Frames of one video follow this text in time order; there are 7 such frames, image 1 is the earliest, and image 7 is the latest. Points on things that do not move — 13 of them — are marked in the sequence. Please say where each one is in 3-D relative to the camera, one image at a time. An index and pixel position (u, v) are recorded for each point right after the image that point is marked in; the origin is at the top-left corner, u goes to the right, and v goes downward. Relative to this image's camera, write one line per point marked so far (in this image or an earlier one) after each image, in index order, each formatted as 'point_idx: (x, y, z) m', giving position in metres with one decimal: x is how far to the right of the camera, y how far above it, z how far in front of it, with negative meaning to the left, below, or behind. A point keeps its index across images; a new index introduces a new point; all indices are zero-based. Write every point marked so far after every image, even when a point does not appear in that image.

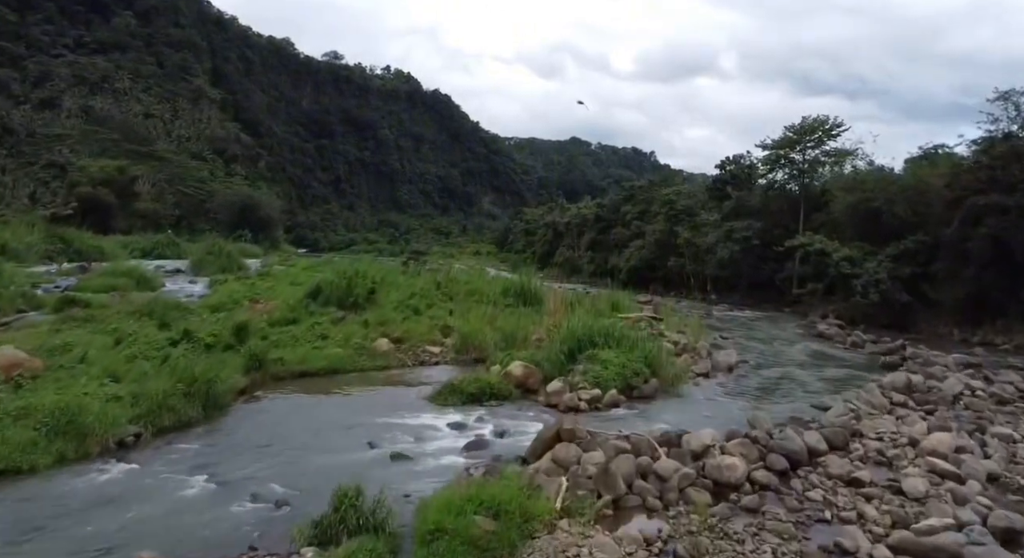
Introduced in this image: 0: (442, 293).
0: (-1.9, -0.4, +17.4) m
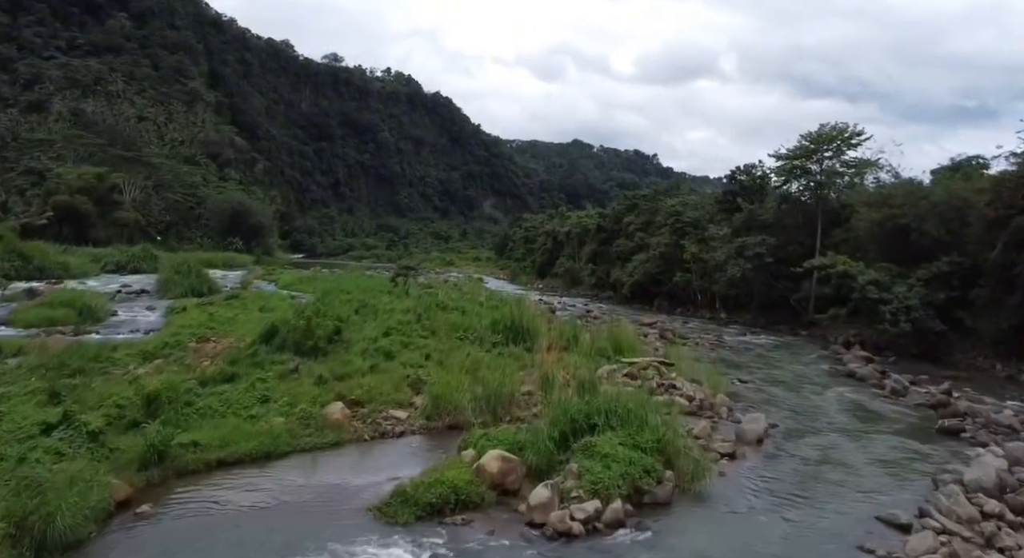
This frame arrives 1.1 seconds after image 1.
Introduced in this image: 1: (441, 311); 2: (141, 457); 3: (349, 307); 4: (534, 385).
0: (-2.2, -1.2, +15.4) m
1: (-2.1, -0.9, +18.3) m
2: (-4.0, -1.9, +6.7) m
3: (-5.0, -0.9, +19.4) m
4: (+0.4, -1.9, +11.4) m
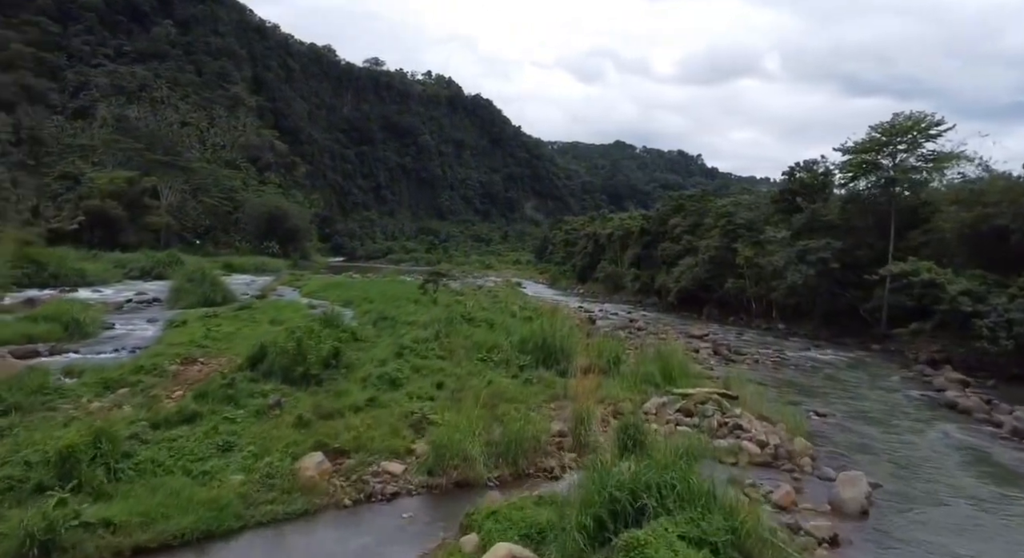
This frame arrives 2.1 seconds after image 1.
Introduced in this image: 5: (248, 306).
0: (-1.5, -1.4, +13.5) m
1: (-1.2, -1.2, +16.4) m
2: (-3.8, -2.1, +4.9) m
3: (-4.1, -1.2, +17.7) m
4: (+0.8, -2.1, +9.3) m
5: (-8.2, -0.8, +19.7) m
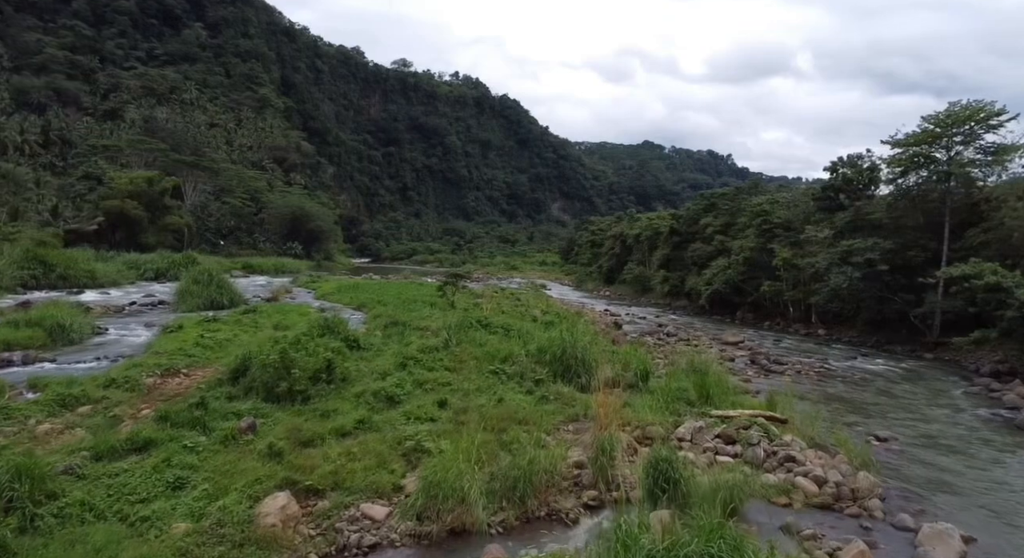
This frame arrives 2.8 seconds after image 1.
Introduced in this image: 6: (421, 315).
0: (-1.2, -1.5, +12.3) m
1: (-0.8, -1.3, +15.2) m
2: (-3.9, -2.2, +3.8) m
3: (-3.6, -1.3, +16.6) m
4: (+1.0, -2.2, +8.0) m
5: (-7.6, -0.9, +18.7) m
6: (-2.8, -1.1, +19.2) m
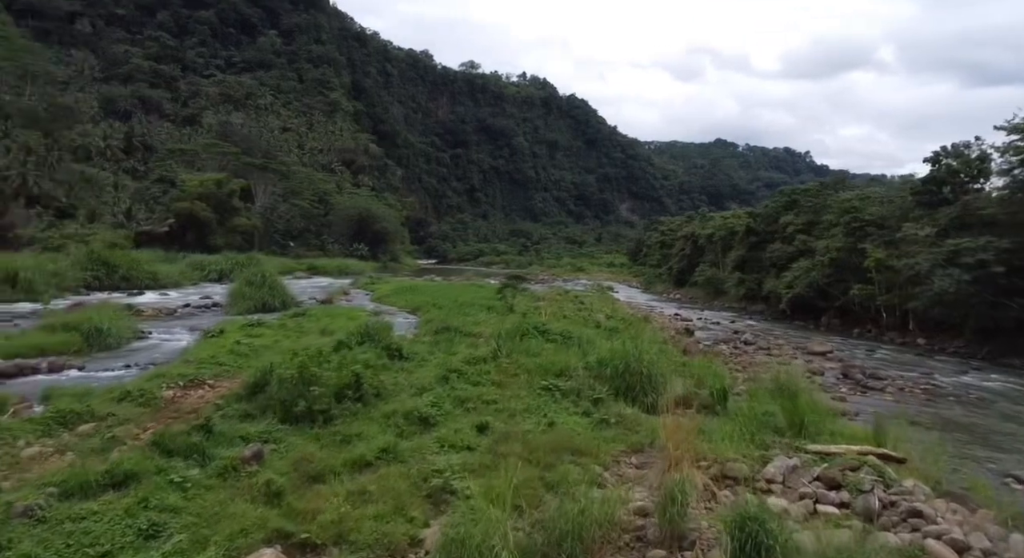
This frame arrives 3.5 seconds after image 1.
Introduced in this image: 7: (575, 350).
0: (-0.2, -1.5, +11.0) m
1: (+0.5, -1.3, +13.8) m
2: (-3.8, -2.2, +2.9) m
3: (-2.1, -1.3, +15.5) m
4: (+1.5, -2.2, +6.5) m
5: (-6.0, -0.9, +18.1) m
6: (-1.1, -1.2, +18.1) m
7: (+1.3, -1.4, +12.7) m
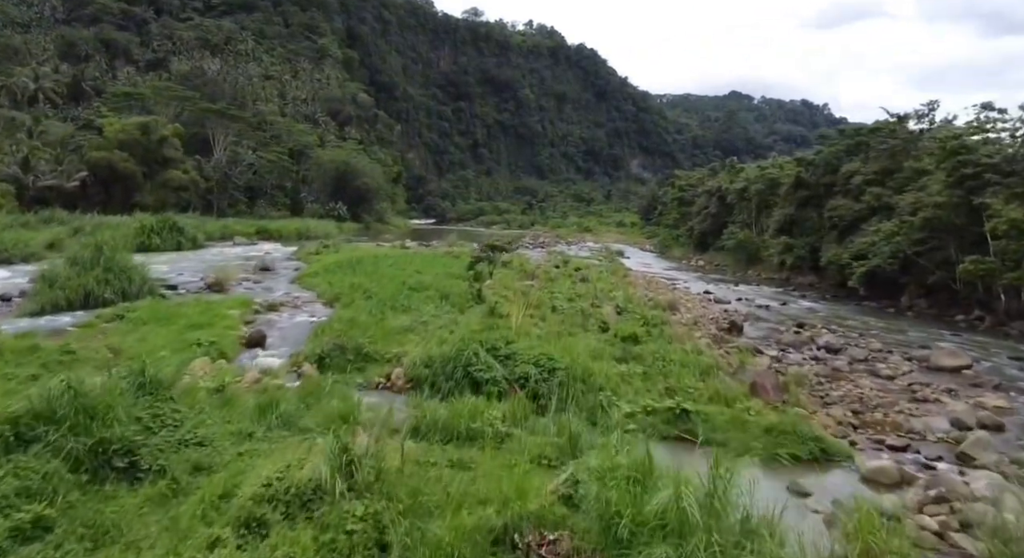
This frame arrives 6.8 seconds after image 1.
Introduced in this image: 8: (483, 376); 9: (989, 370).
0: (-1.1, -1.6, +4.2) m
1: (-0.4, -1.2, +7.0) m
2: (-4.8, -2.8, -3.8) m
3: (-3.0, -1.1, +8.7) m
4: (+0.5, -2.6, -0.3) m
5: (-6.8, -0.6, +11.3) m
6: (-1.9, -0.8, +11.3) m
7: (+0.4, -1.4, +5.9) m
8: (-0.4, -1.1, +8.2) m
9: (+9.3, -1.8, +12.4) m
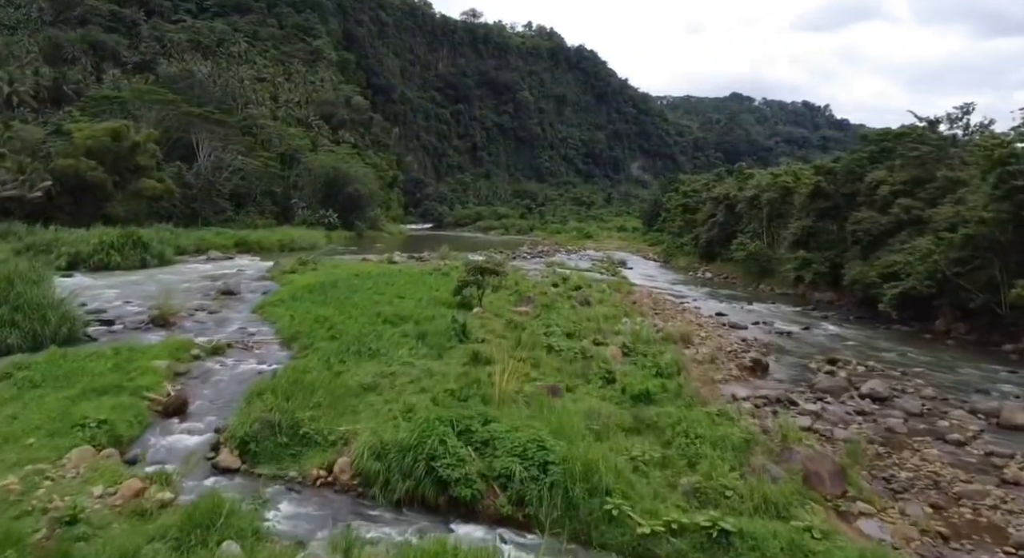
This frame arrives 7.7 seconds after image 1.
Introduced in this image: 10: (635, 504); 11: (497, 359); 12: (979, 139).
0: (-1.3, -2.2, +2.1) m
1: (-0.6, -1.9, +4.9) m
2: (-5.0, -3.4, -5.9) m
3: (-3.2, -1.8, +6.6) m
4: (+0.3, -3.2, -2.4) m
5: (-7.0, -1.3, +9.2) m
6: (-2.1, -1.5, +9.2) m
7: (+0.2, -2.0, +3.8) m
8: (-0.6, -1.7, +6.0) m
9: (+9.1, -2.5, +10.3) m
10: (+1.3, -1.9, +6.1) m
11: (-0.1, -1.3, +10.3) m
12: (+14.3, +4.2, +19.1) m
